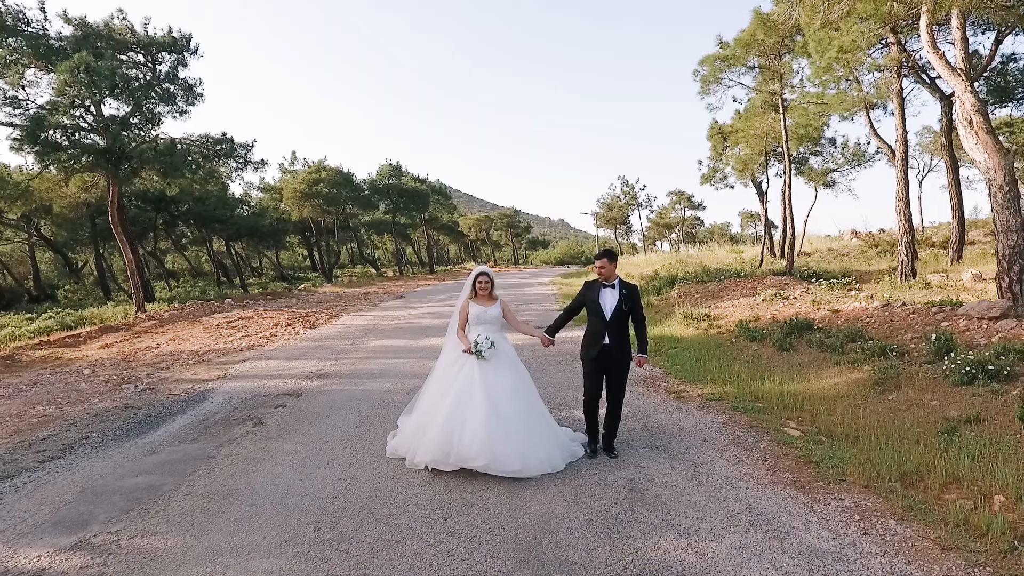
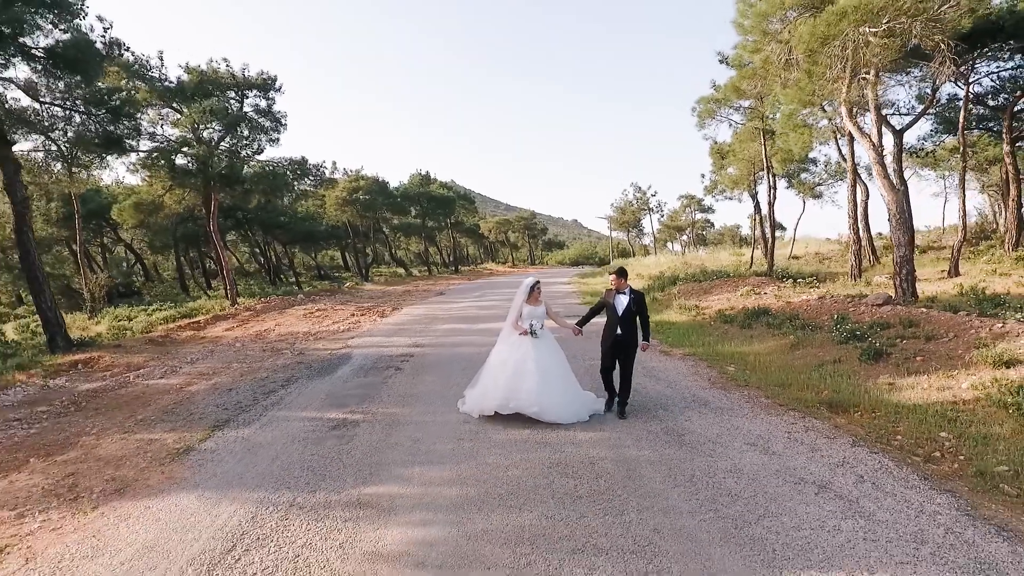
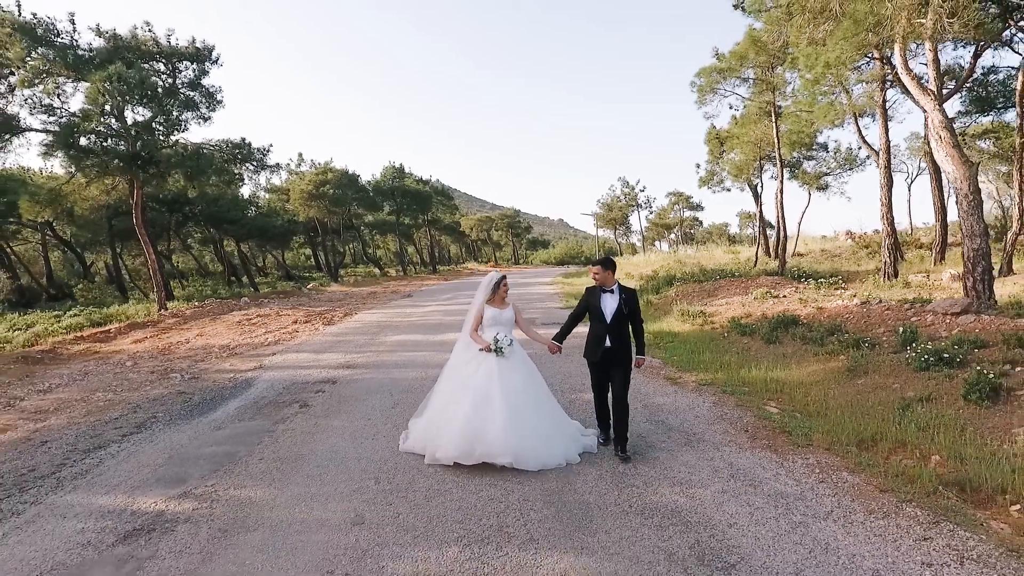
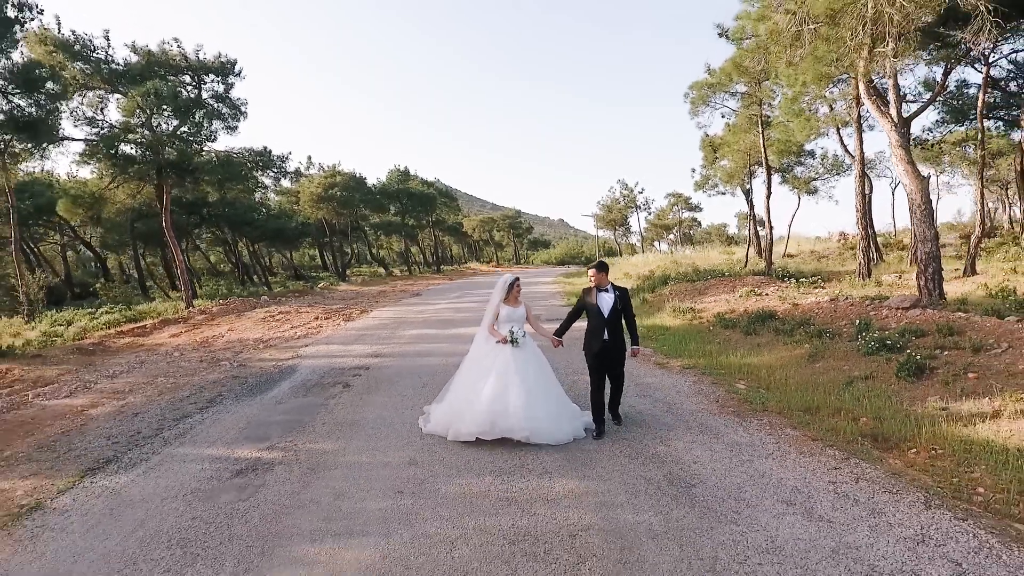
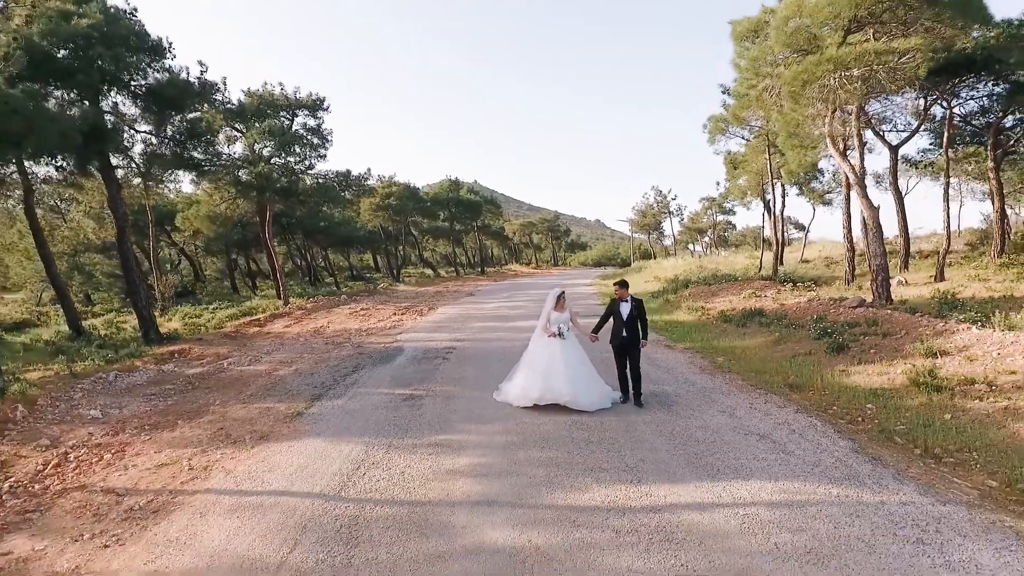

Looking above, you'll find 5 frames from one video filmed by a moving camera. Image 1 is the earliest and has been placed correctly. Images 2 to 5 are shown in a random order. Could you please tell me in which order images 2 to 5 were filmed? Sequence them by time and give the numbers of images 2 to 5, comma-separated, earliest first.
3, 4, 2, 5
